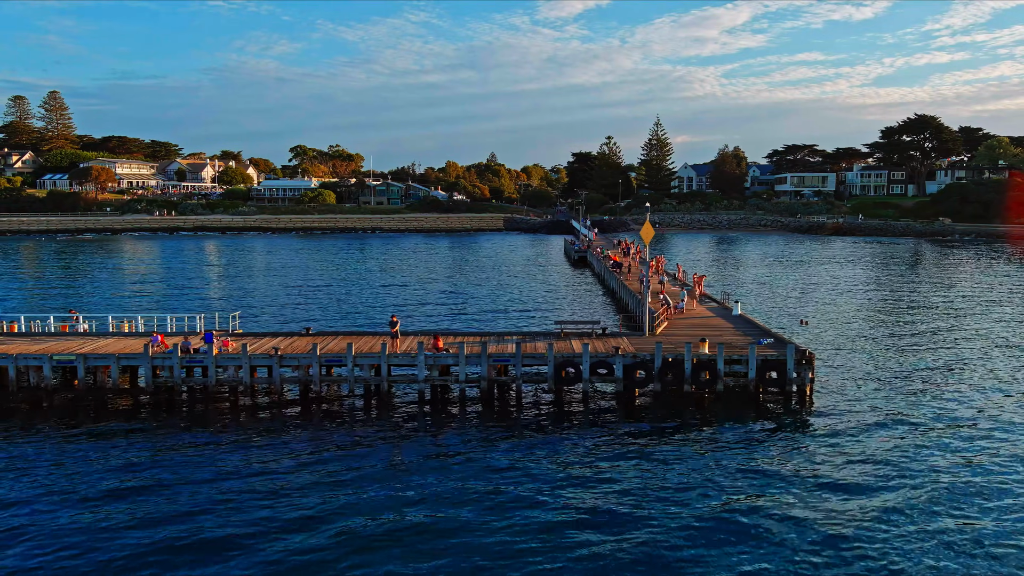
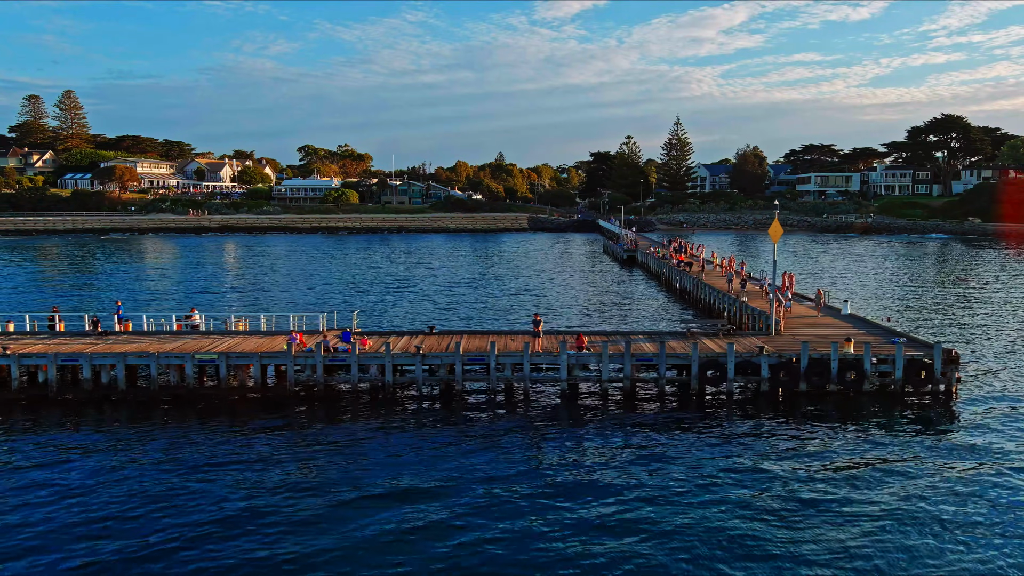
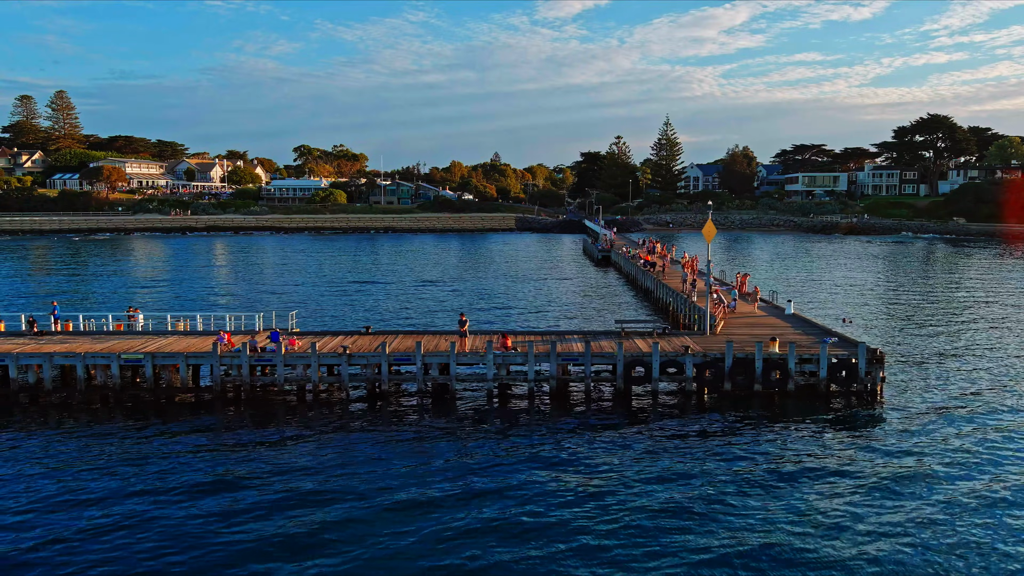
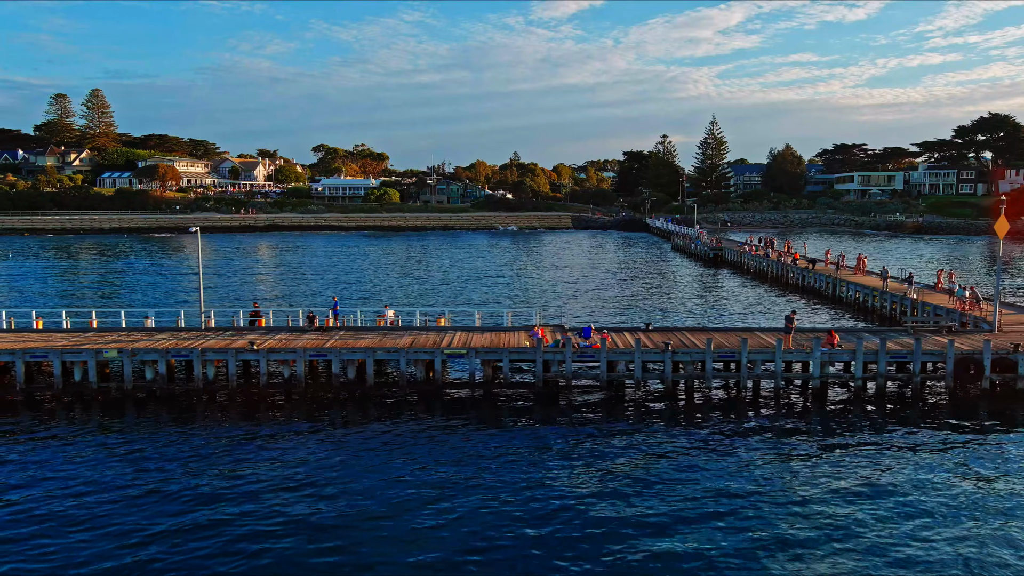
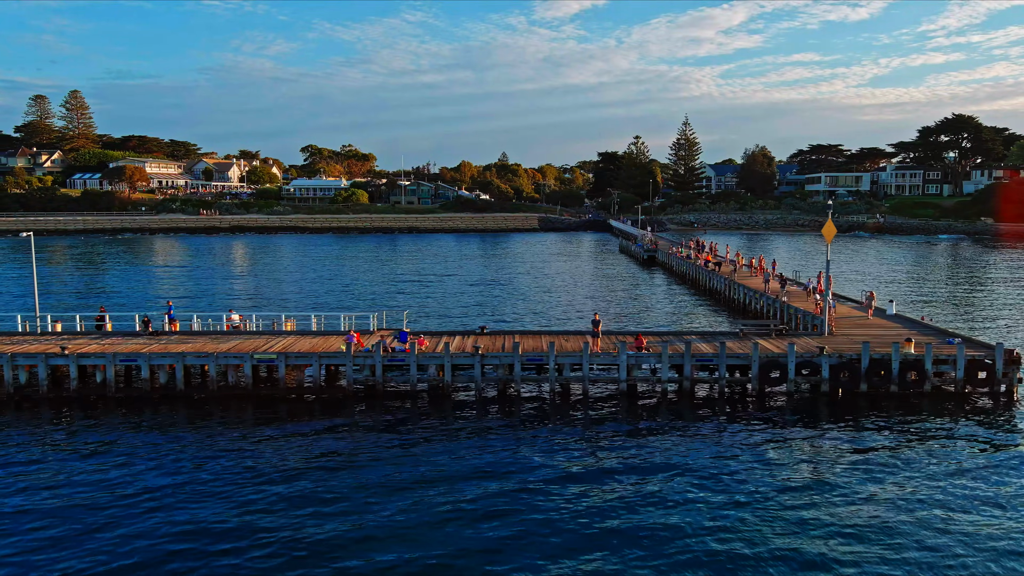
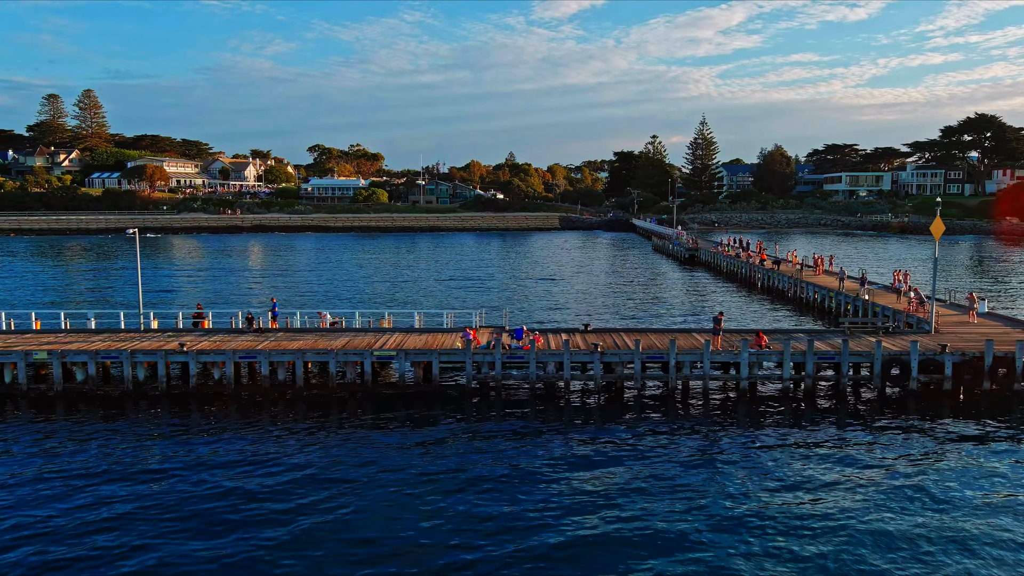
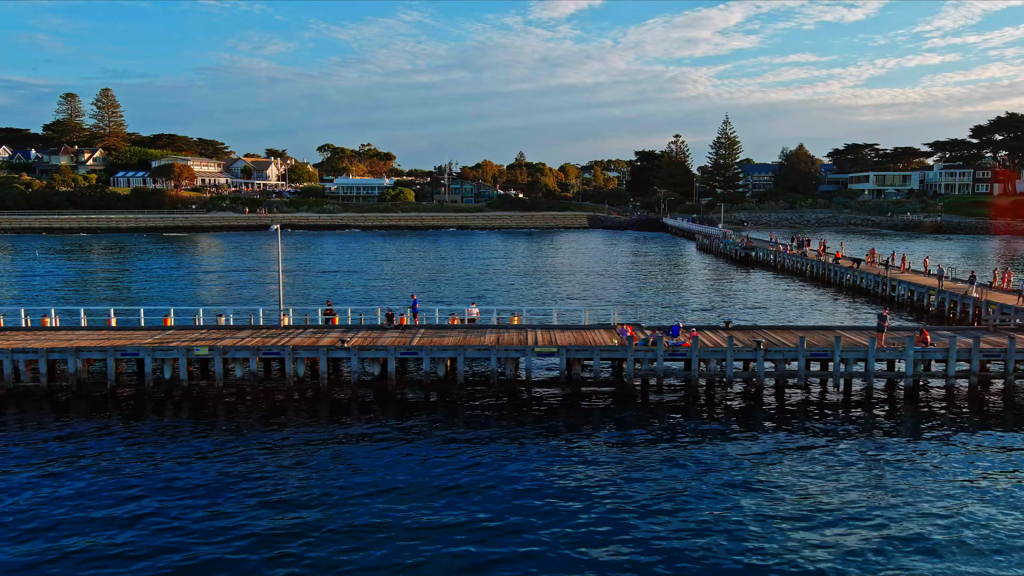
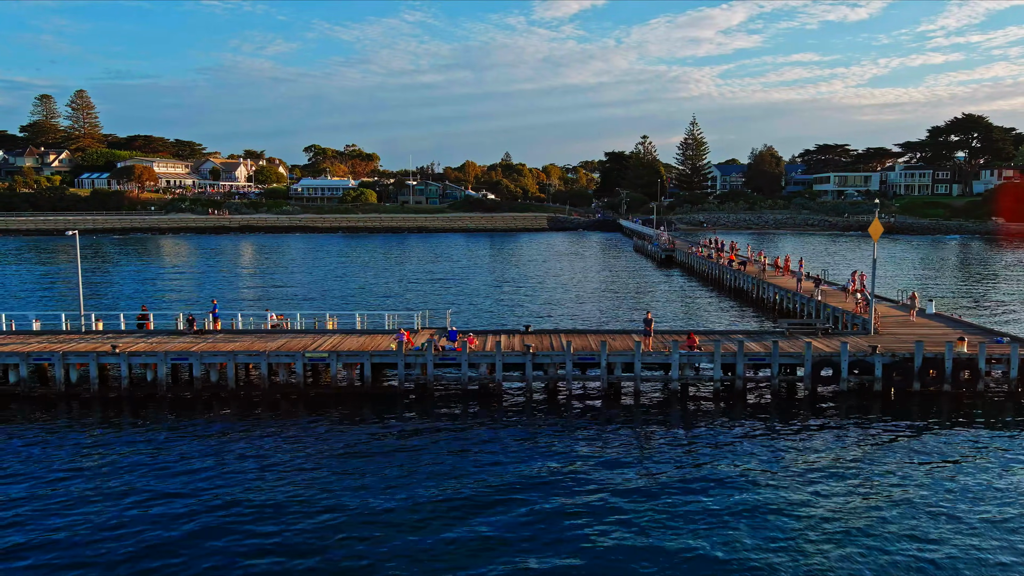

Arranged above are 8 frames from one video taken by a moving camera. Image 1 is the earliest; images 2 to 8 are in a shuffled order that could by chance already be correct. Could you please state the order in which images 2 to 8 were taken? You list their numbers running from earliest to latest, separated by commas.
3, 2, 5, 8, 6, 4, 7
